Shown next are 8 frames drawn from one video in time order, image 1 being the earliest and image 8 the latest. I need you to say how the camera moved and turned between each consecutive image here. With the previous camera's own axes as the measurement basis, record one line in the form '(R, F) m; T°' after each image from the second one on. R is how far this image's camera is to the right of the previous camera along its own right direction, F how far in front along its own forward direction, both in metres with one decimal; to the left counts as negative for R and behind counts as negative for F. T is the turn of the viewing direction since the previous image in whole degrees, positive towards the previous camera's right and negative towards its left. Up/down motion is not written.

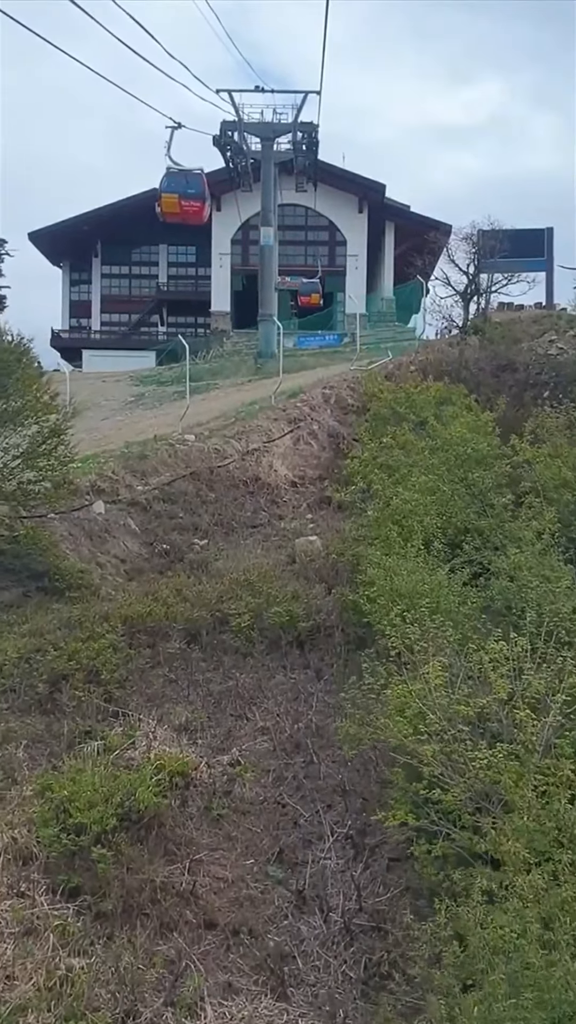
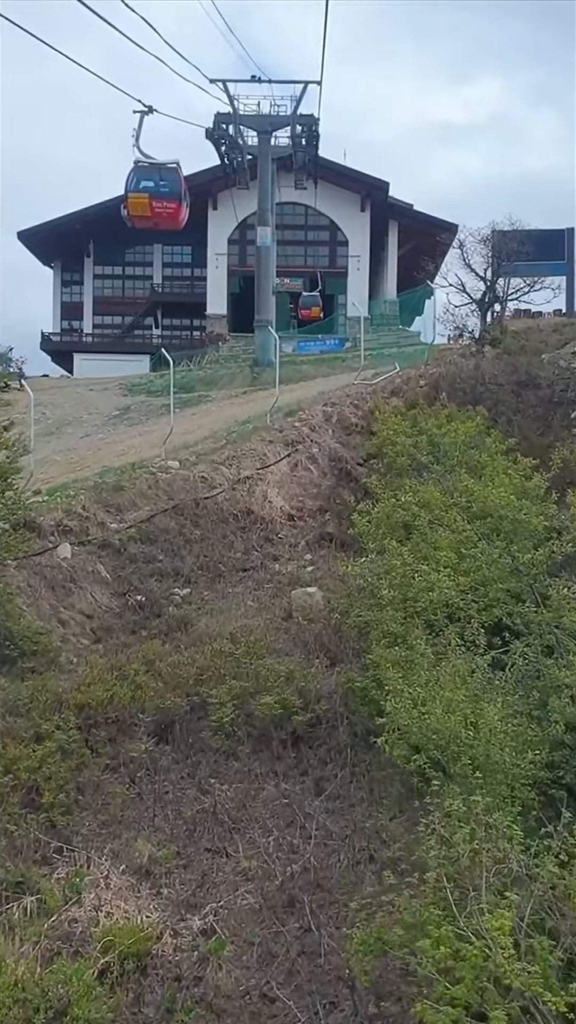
(0.0, +1.7) m; 0°
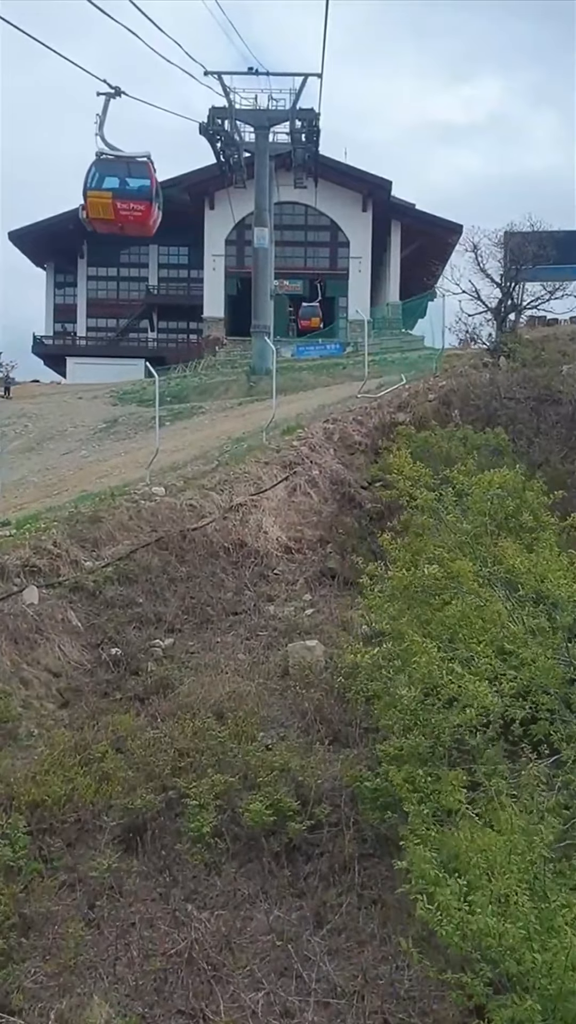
(0.0, +1.3) m; 0°
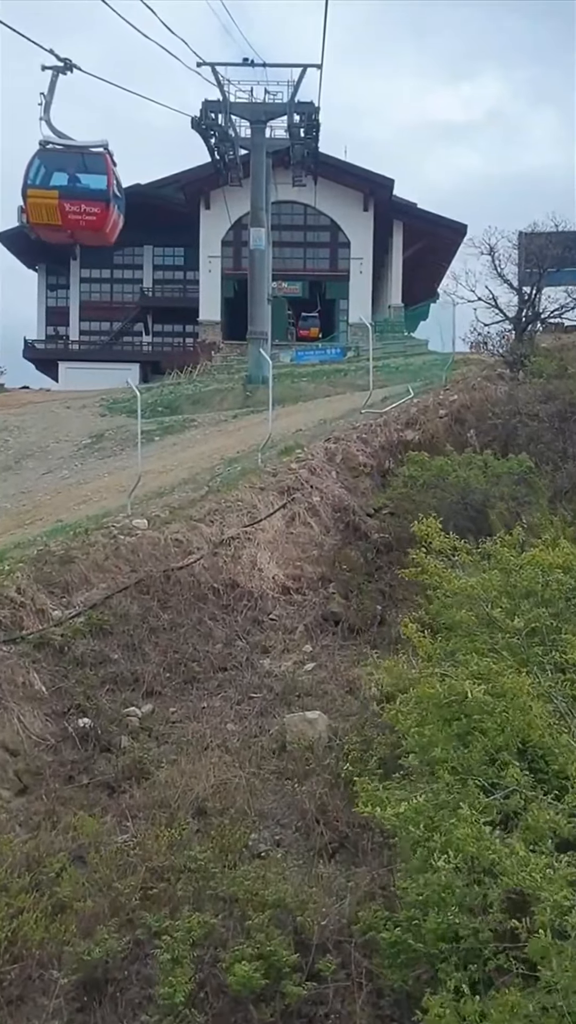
(0.0, +1.3) m; 0°
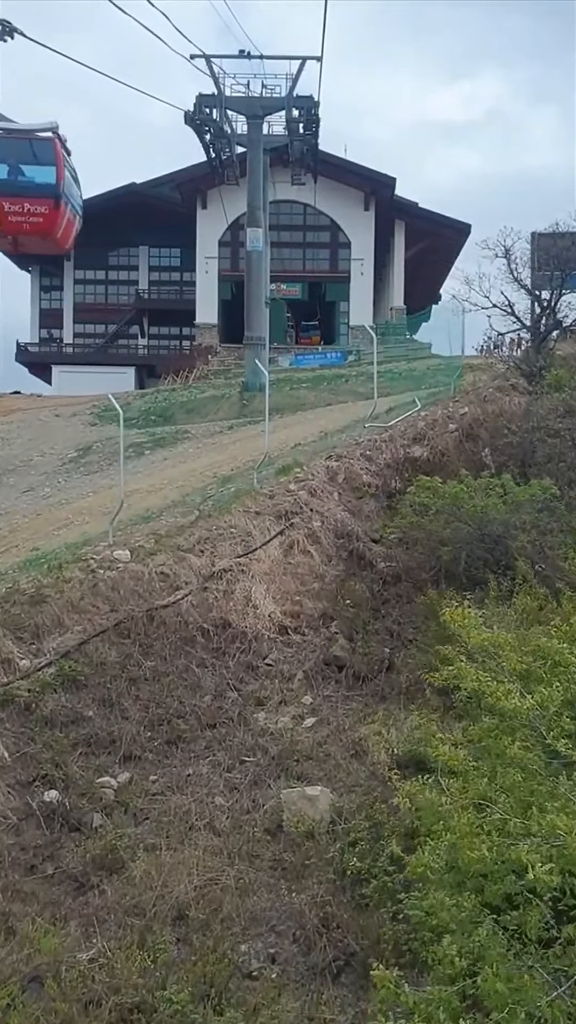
(0.0, +1.0) m; 0°
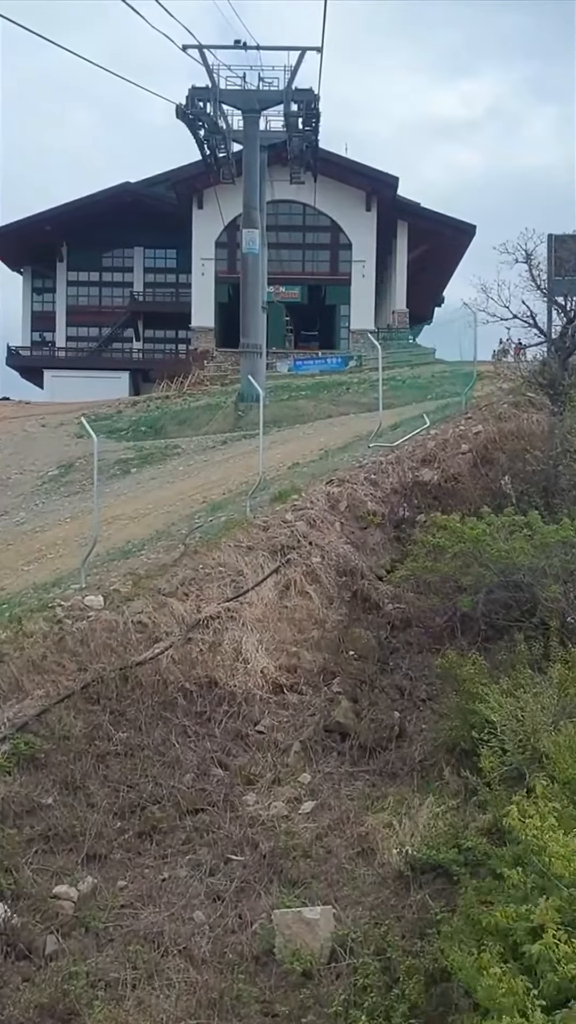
(0.0, +1.2) m; 0°
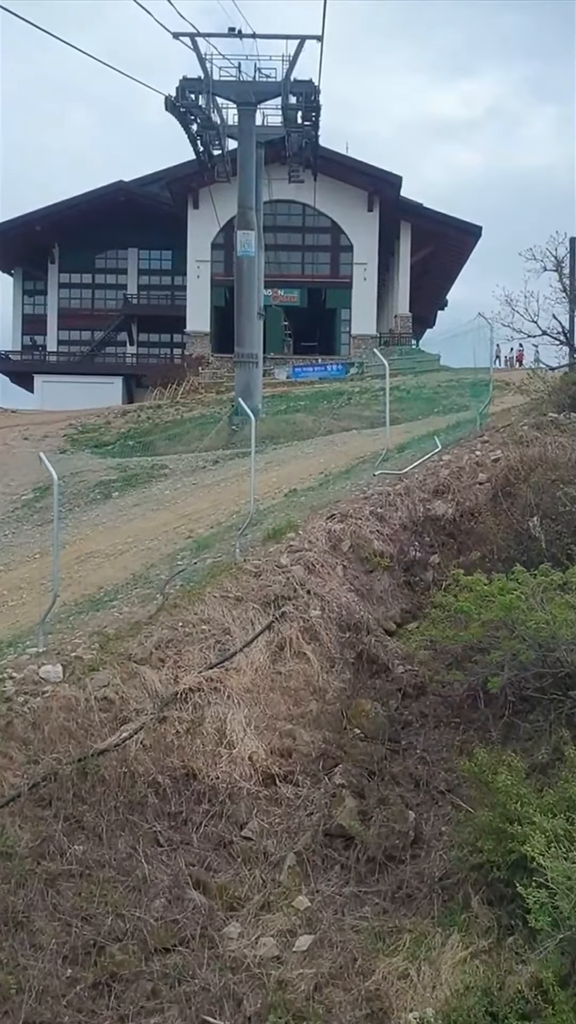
(0.0, +1.3) m; 0°
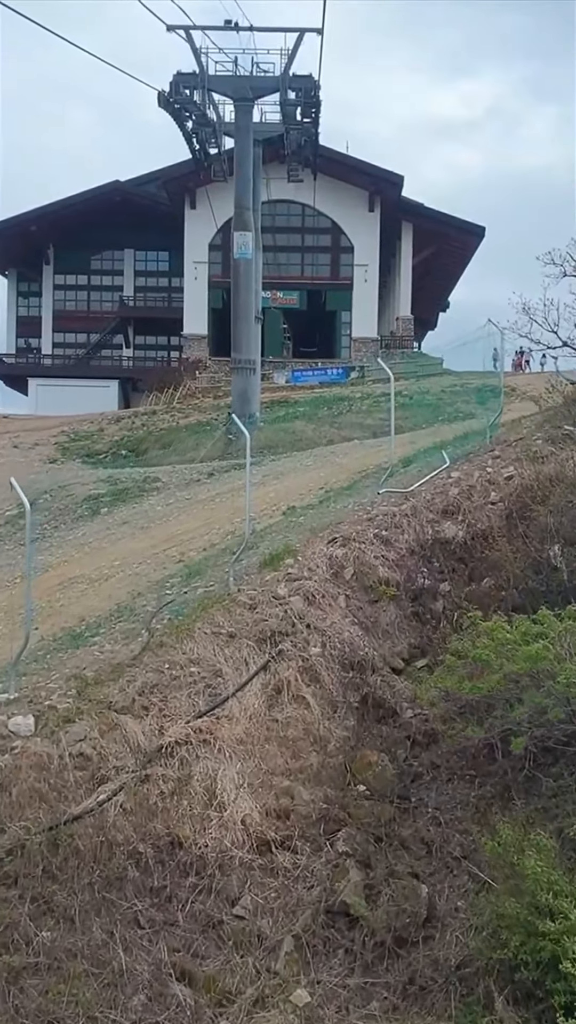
(0.0, +0.7) m; 0°
